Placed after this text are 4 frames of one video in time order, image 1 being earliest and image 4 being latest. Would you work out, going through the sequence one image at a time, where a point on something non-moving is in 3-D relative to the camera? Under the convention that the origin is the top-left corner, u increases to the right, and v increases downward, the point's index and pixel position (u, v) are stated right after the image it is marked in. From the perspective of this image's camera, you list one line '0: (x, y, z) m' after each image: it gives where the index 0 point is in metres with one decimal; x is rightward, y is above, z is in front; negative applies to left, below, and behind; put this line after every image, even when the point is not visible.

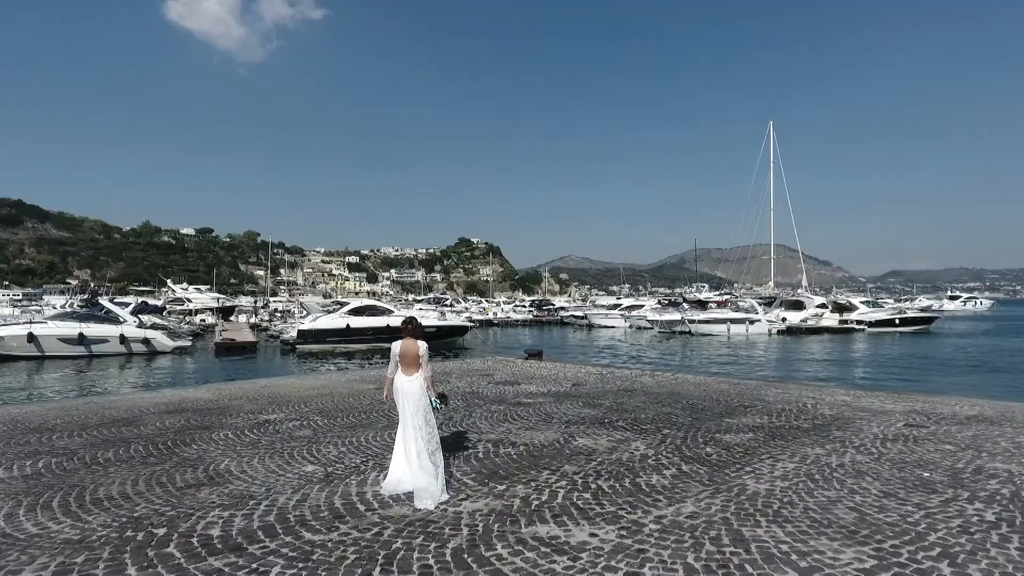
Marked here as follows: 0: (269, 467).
0: (-3.4, -2.5, +8.0) m
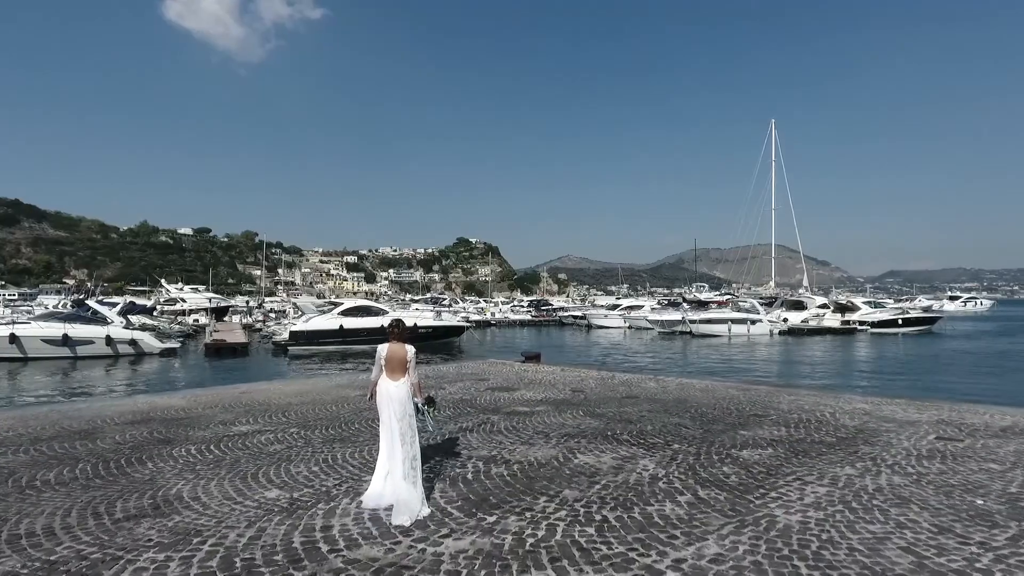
0: (-3.5, -2.5, +7.0) m
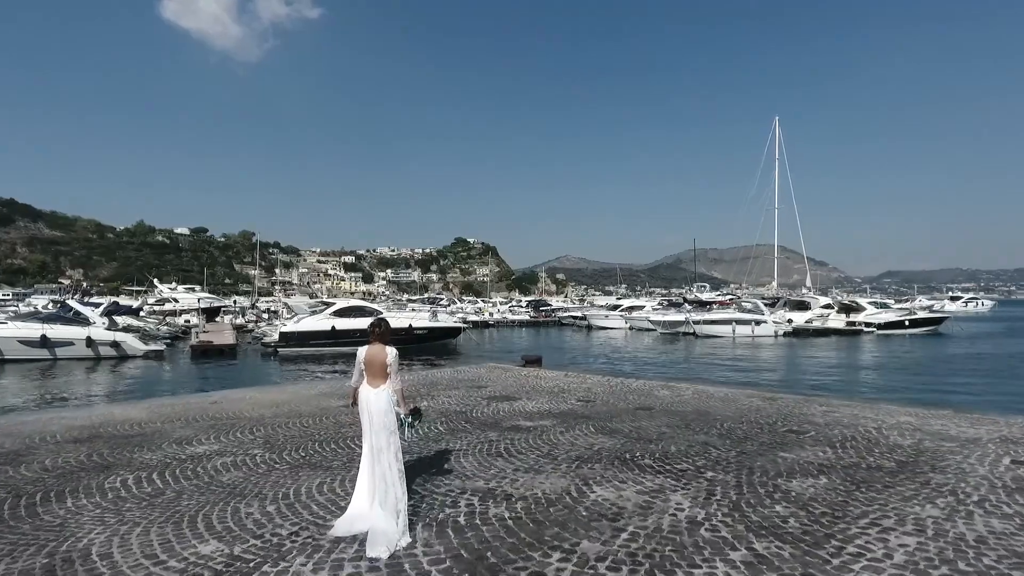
0: (-3.4, -2.4, +5.5) m
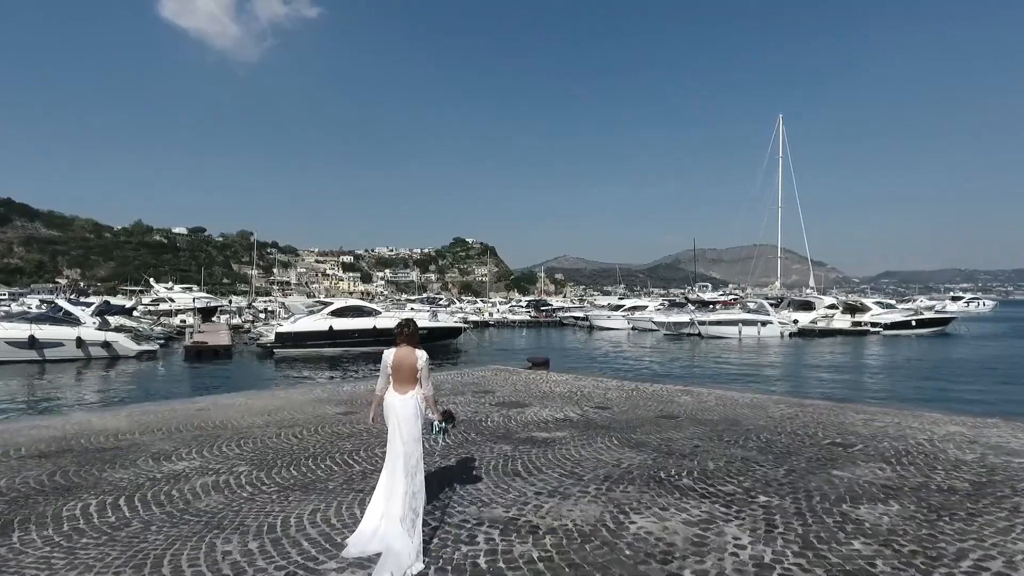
0: (-3.2, -2.4, +4.4) m
